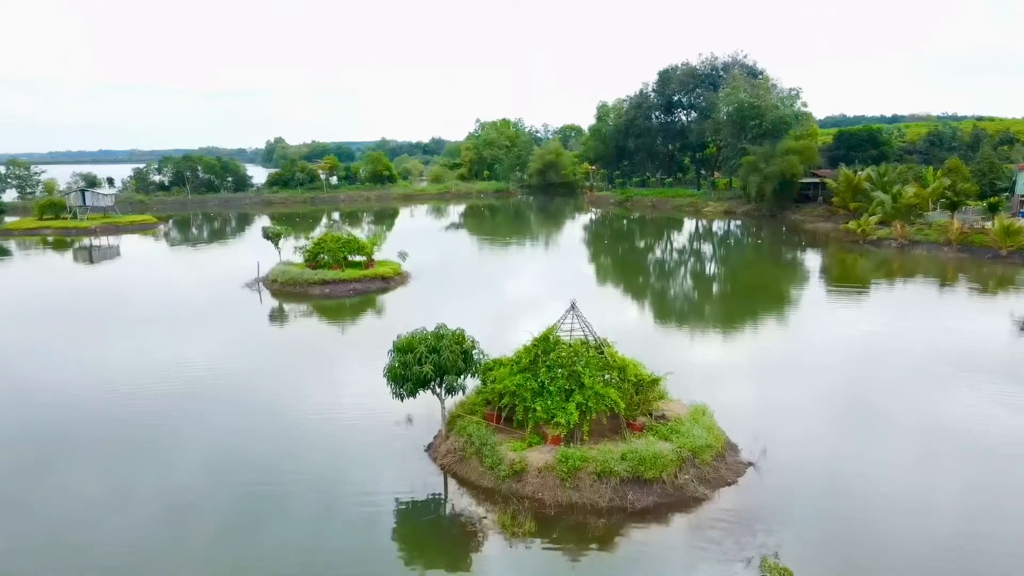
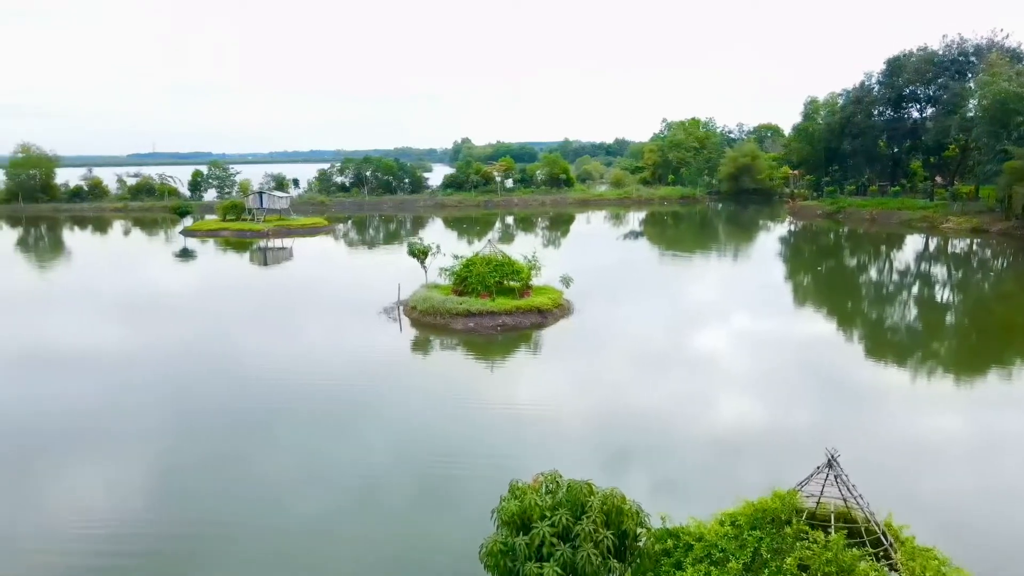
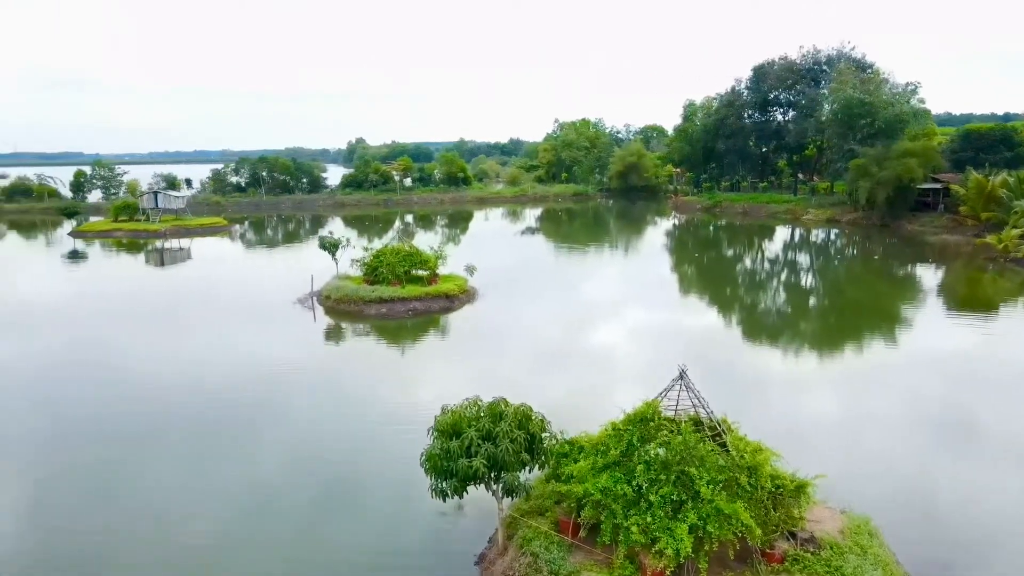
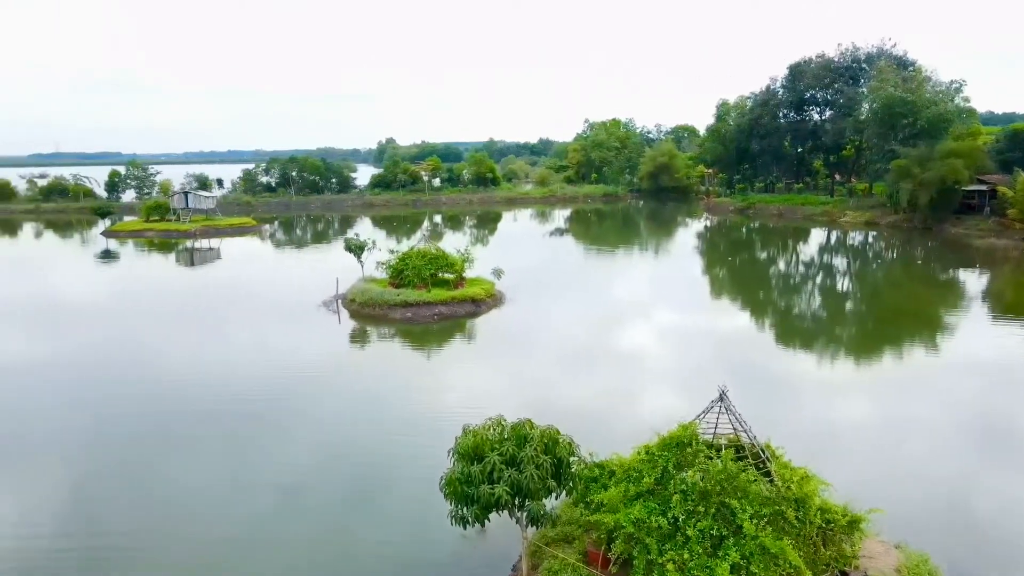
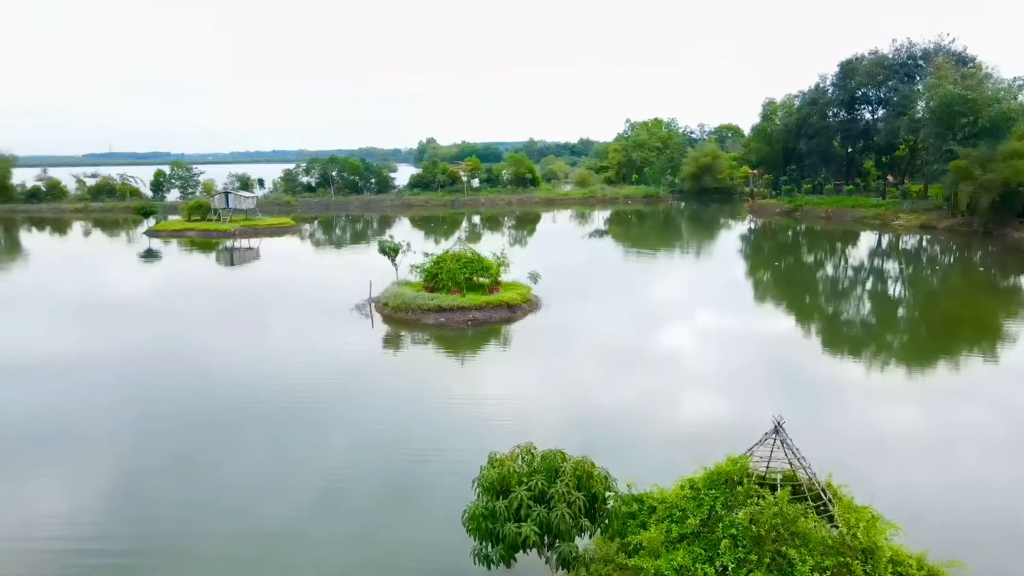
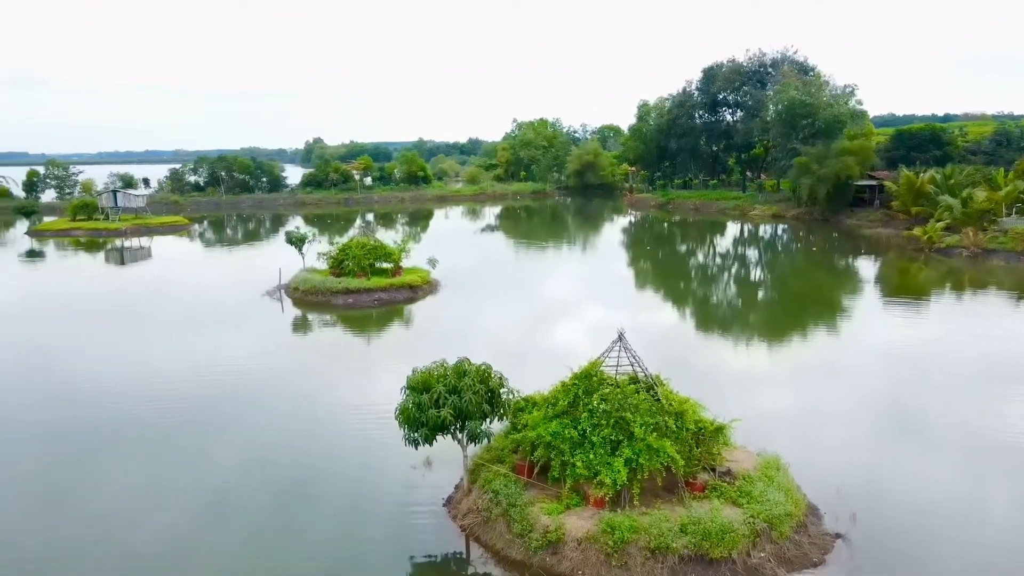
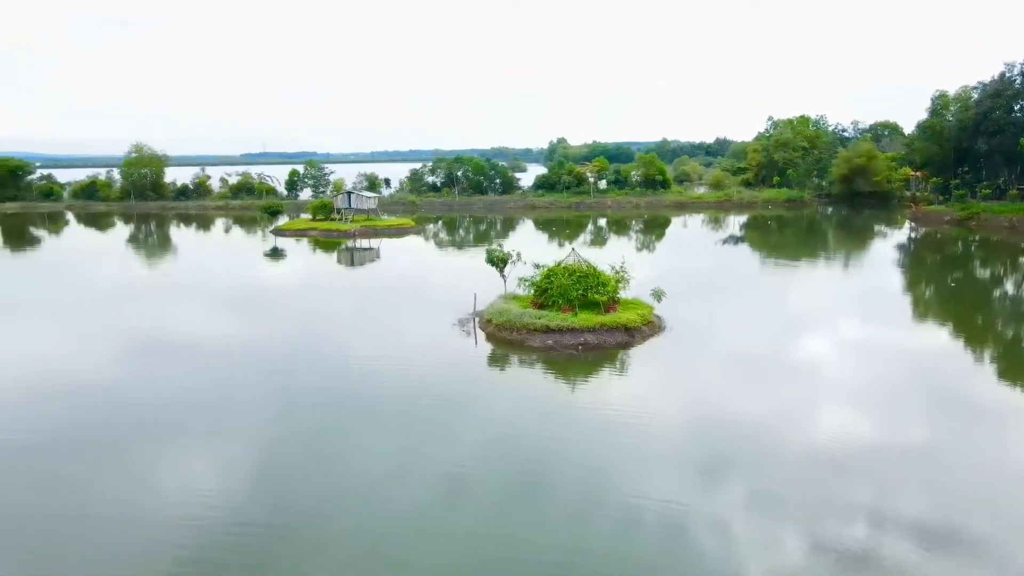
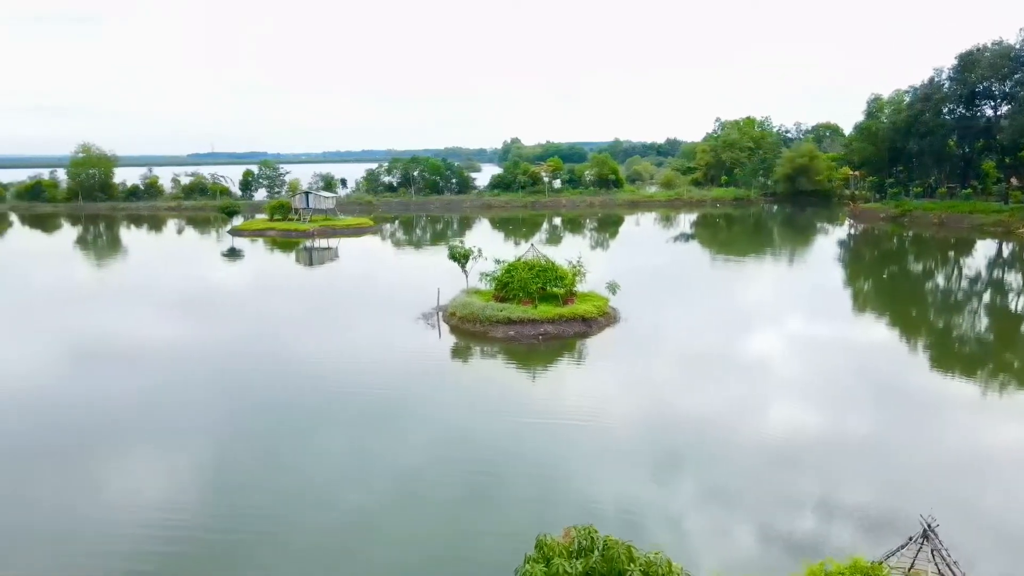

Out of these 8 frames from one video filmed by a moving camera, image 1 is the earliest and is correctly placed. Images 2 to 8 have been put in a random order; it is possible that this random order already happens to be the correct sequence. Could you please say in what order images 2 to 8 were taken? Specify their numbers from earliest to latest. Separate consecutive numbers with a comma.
6, 3, 4, 5, 2, 8, 7
